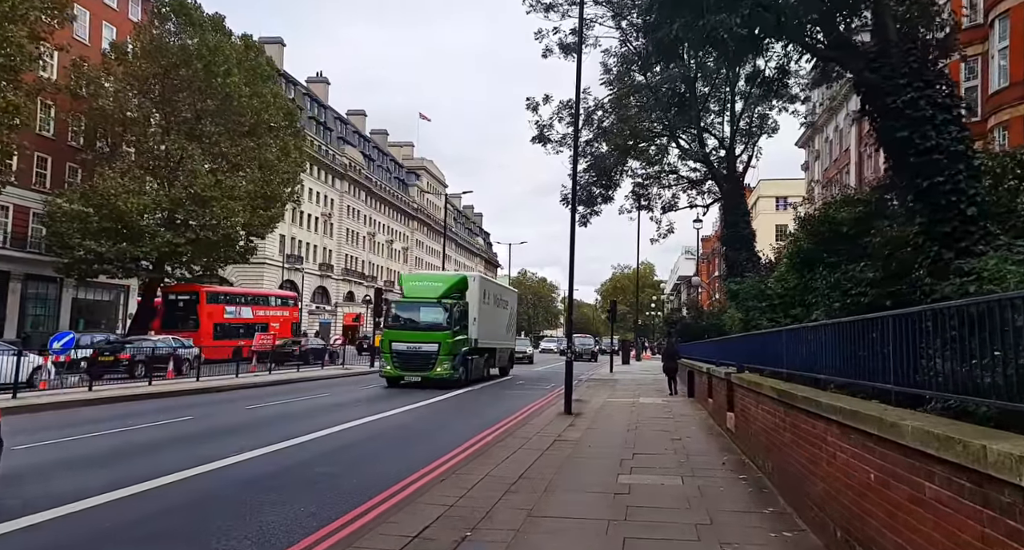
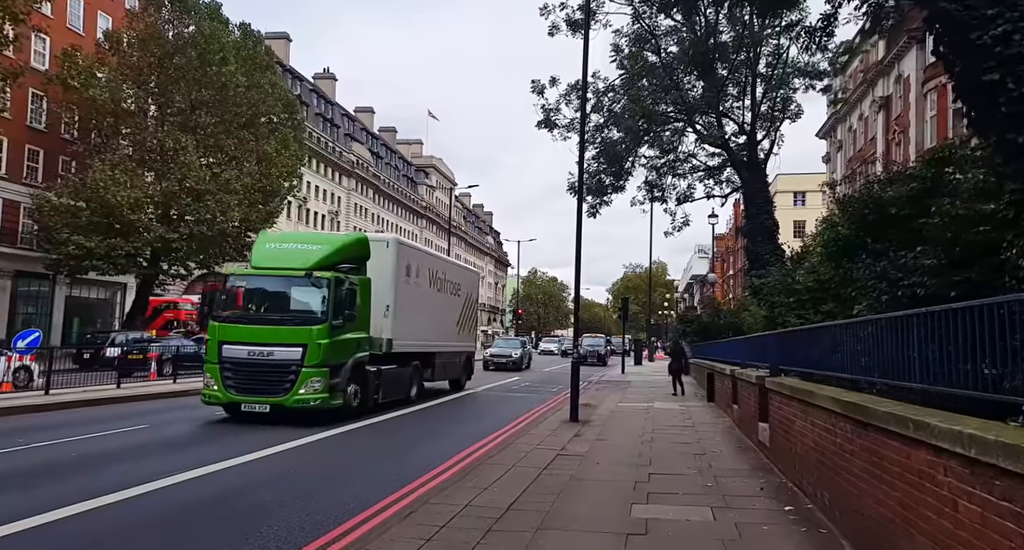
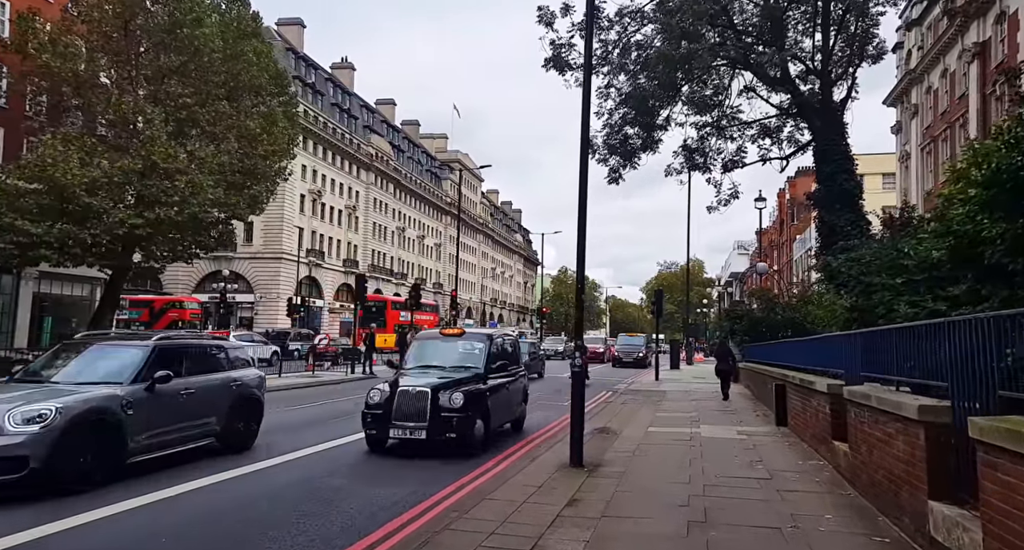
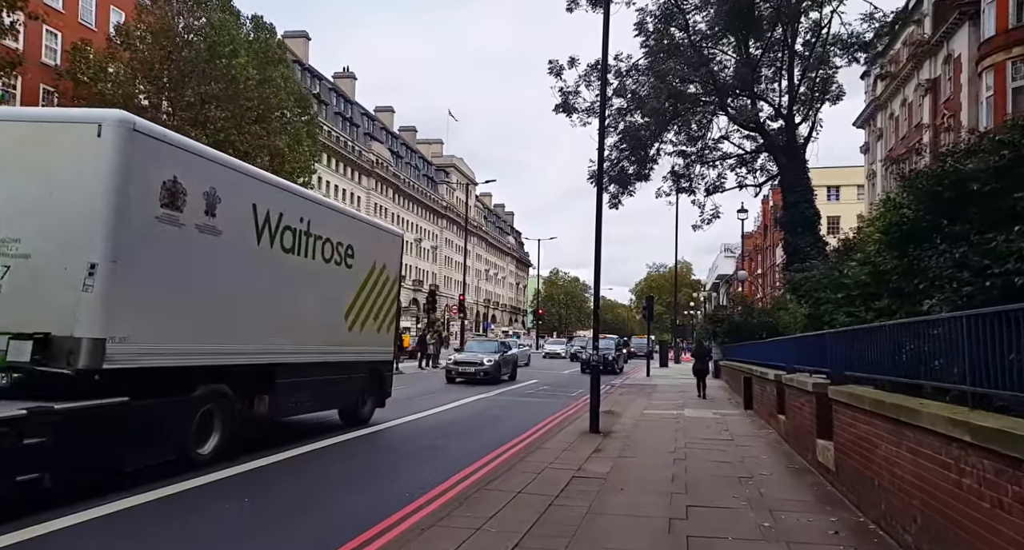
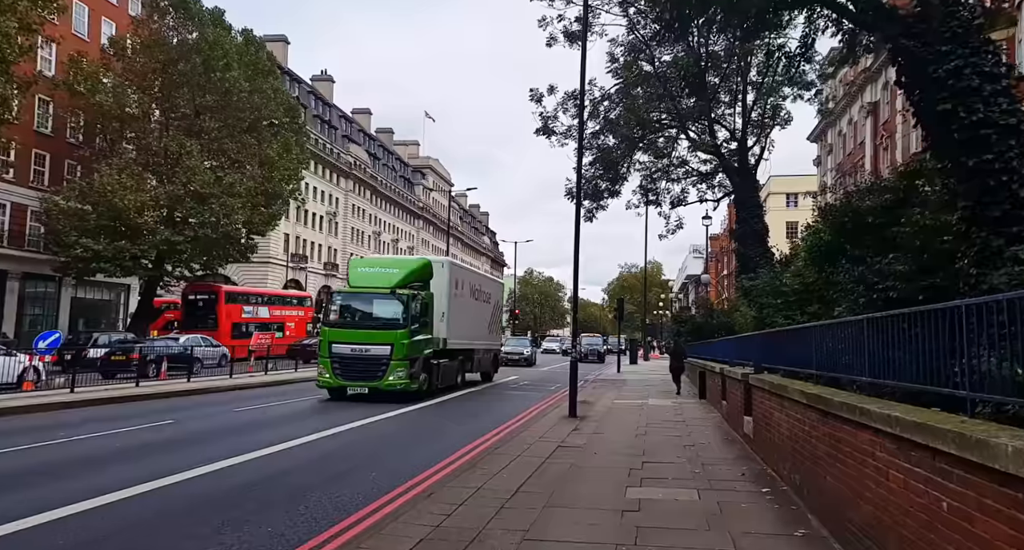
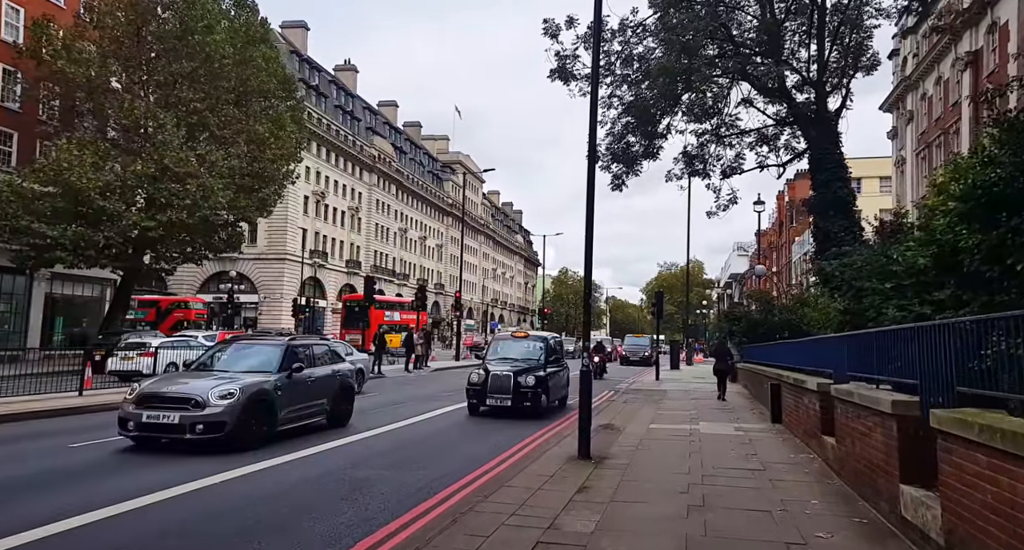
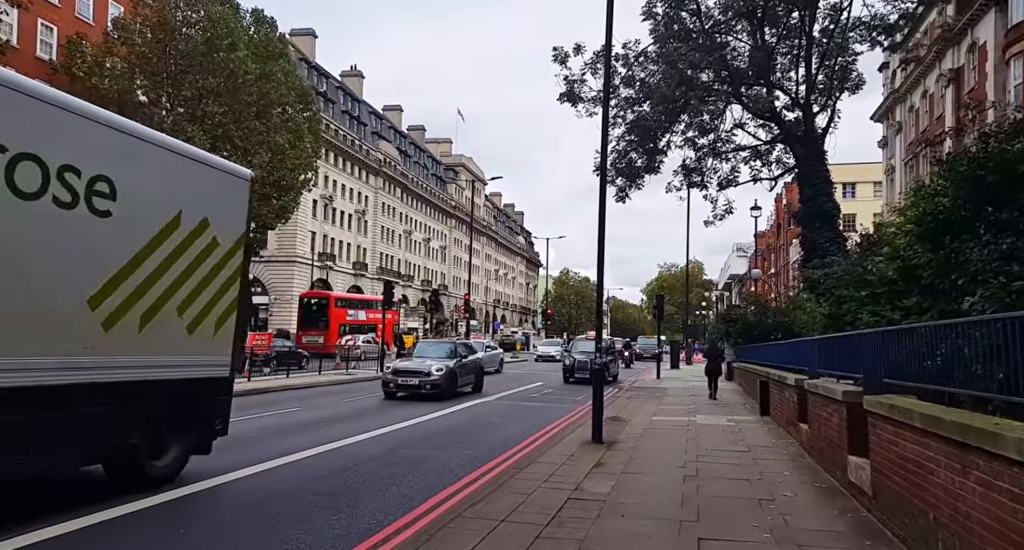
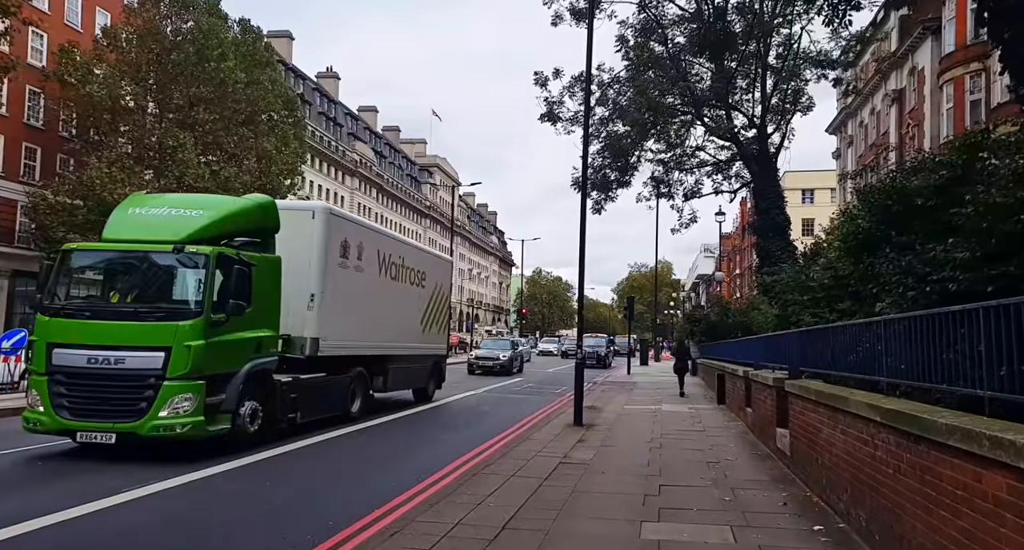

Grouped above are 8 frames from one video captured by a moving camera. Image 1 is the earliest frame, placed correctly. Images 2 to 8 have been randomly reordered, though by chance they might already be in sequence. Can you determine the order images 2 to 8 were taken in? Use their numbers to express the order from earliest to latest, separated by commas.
5, 2, 8, 4, 7, 6, 3
